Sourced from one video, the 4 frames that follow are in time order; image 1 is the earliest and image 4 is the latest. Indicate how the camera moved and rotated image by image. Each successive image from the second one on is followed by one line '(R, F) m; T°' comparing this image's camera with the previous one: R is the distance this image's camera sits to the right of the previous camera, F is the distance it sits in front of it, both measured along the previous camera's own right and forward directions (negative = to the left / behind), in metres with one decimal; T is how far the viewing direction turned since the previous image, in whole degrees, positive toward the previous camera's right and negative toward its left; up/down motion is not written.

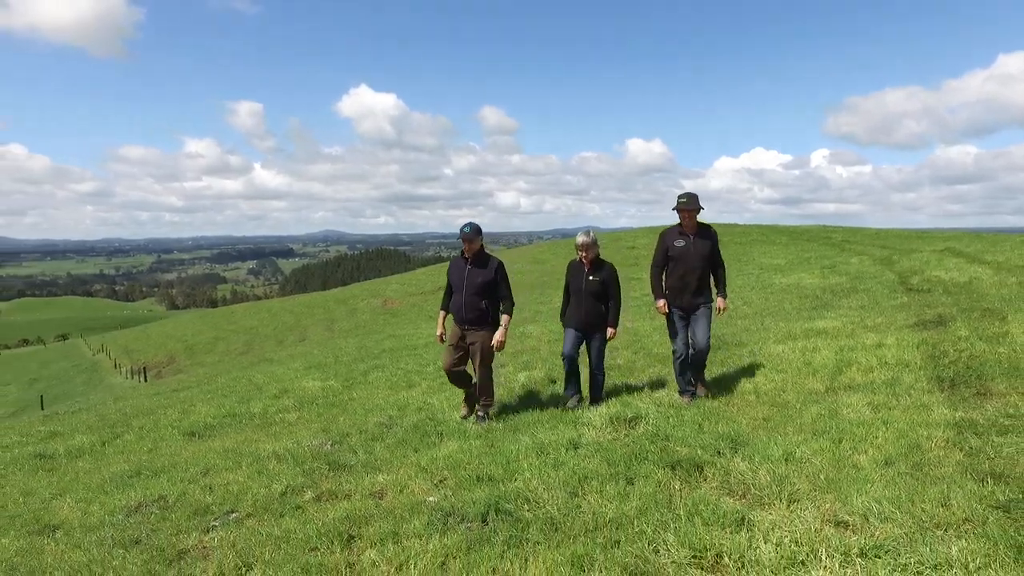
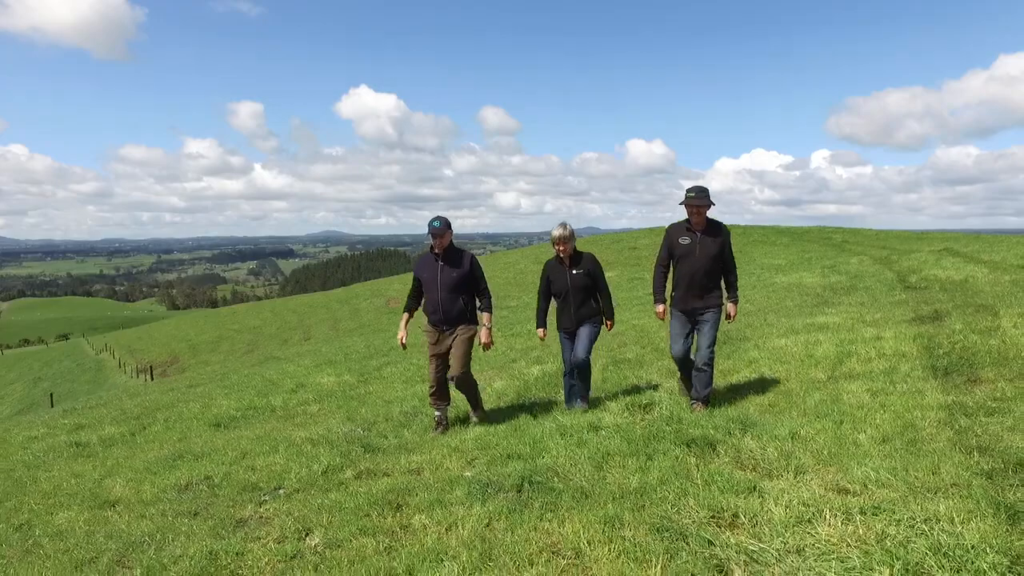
(-0.3, -0.6) m; 0°
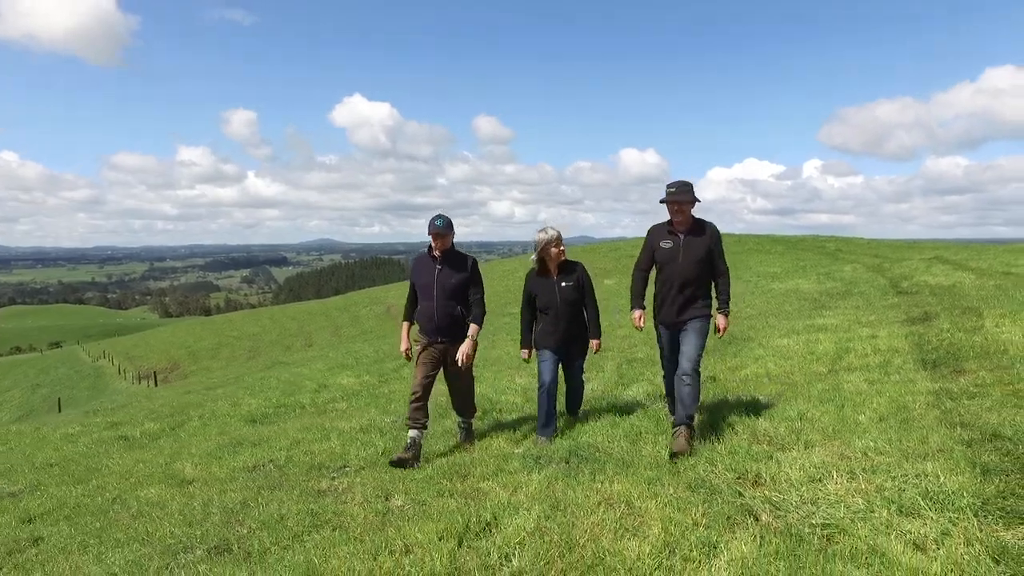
(-0.6, -1.0) m; +1°
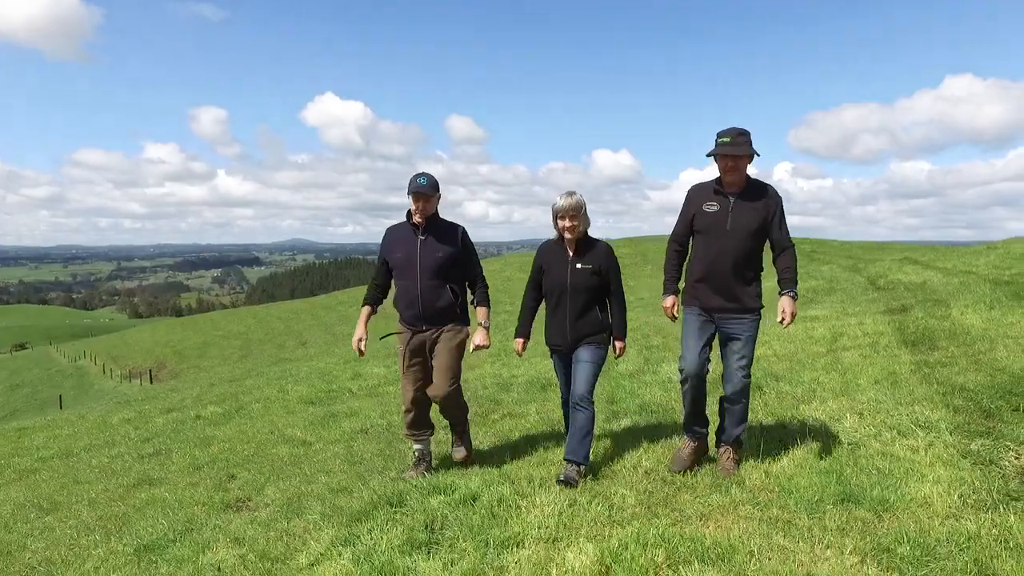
(-1.6, -1.9) m; +2°
